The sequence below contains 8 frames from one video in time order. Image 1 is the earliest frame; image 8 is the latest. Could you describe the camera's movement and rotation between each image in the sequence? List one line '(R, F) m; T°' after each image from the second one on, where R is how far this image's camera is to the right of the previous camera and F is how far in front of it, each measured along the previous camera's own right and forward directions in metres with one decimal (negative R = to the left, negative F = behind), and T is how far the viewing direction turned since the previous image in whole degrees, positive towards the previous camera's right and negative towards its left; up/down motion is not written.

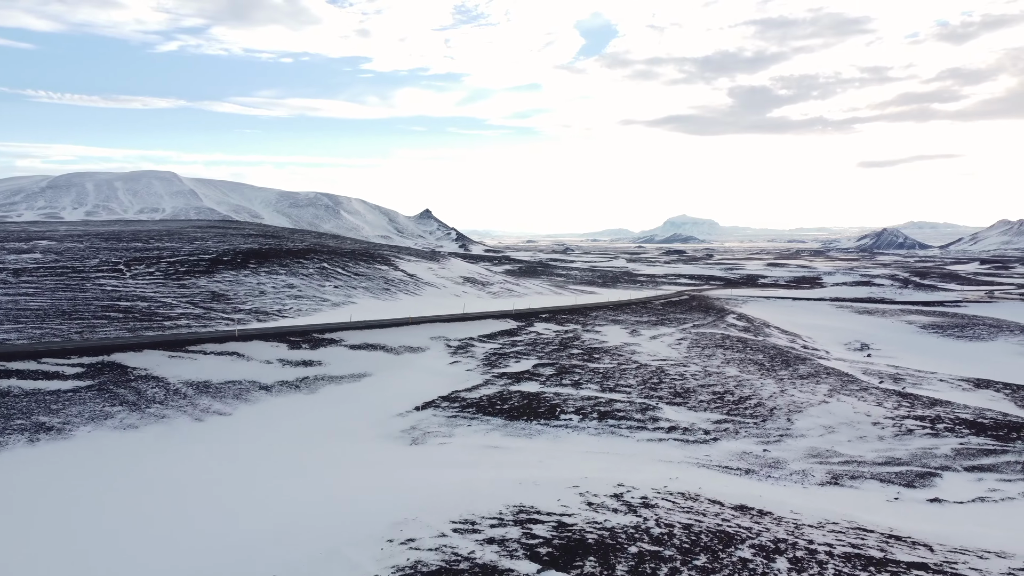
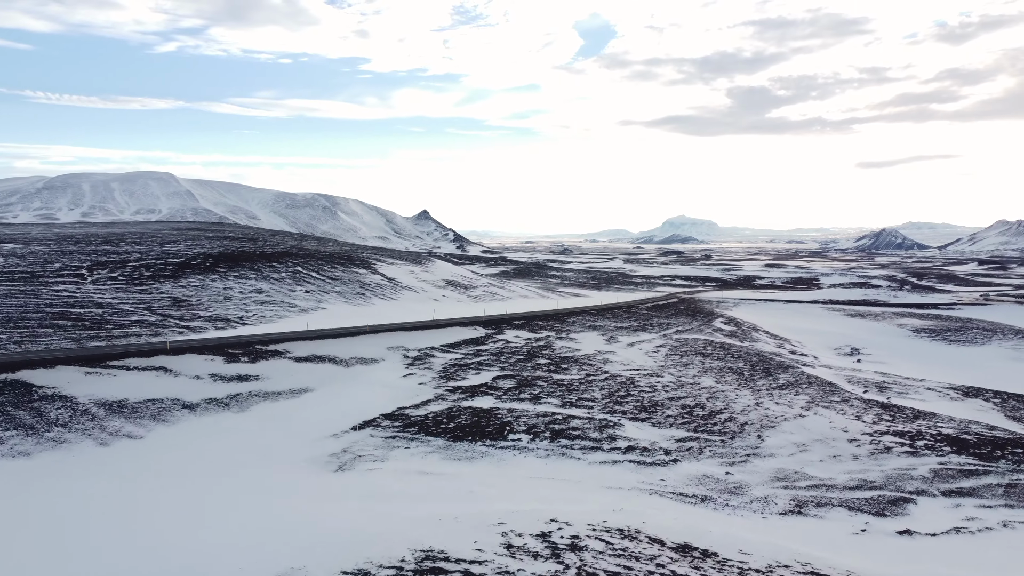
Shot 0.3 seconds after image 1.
(+1.0, +1.0) m; 0°
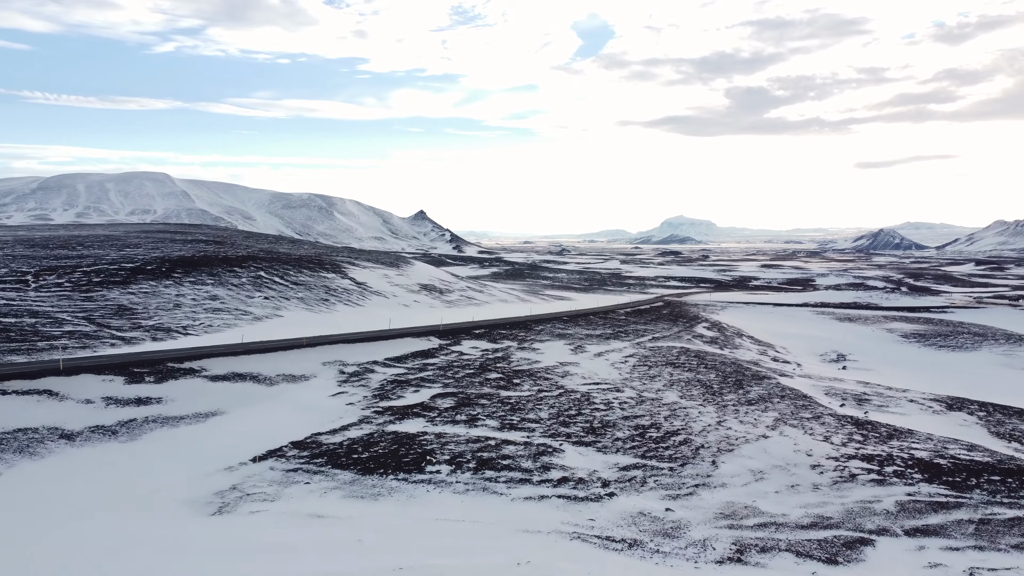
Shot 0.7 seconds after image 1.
(+1.4, +1.4) m; 0°
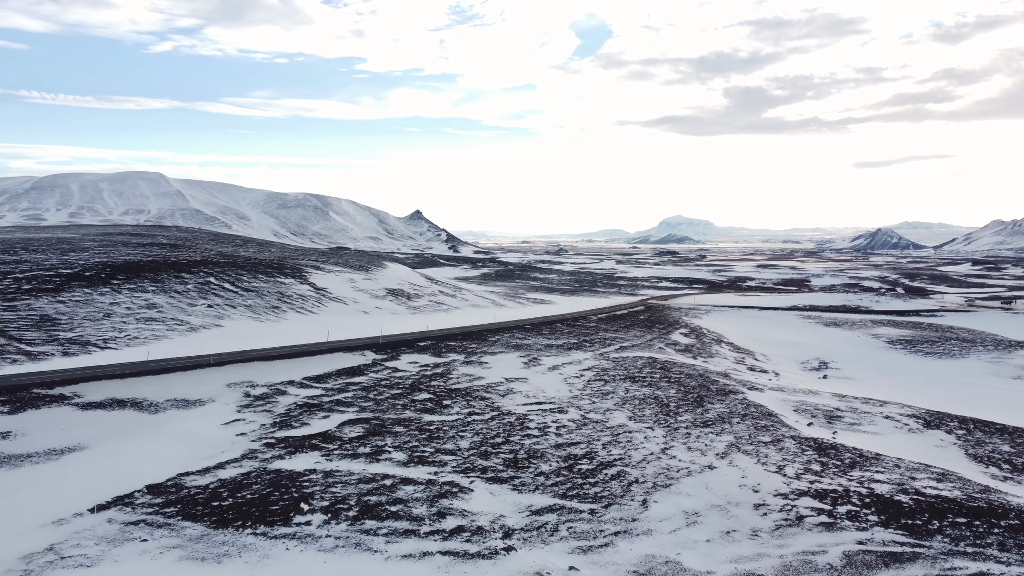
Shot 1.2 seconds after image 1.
(+1.7, +1.7) m; 0°
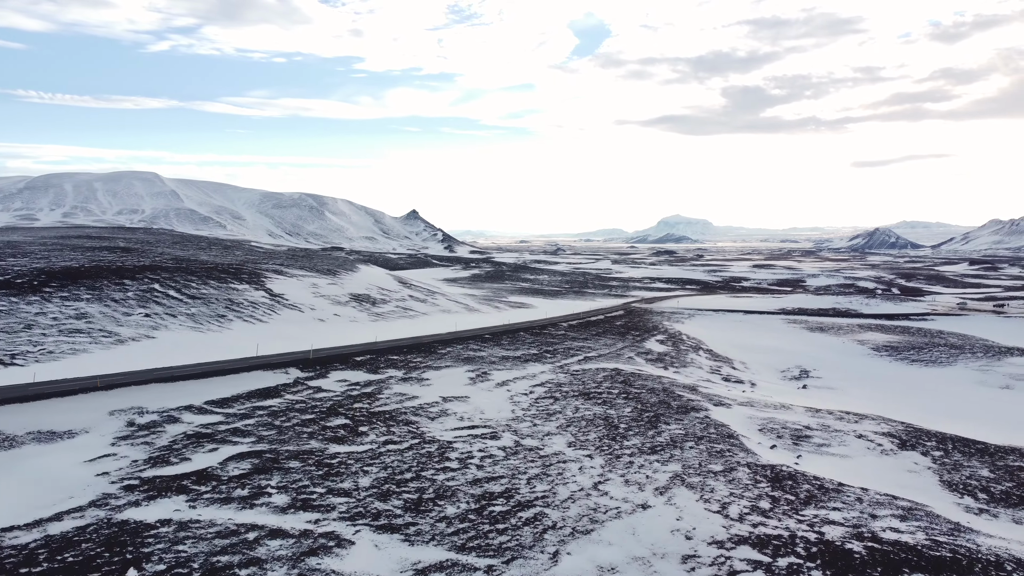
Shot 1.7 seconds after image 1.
(+1.7, +1.7) m; 0°
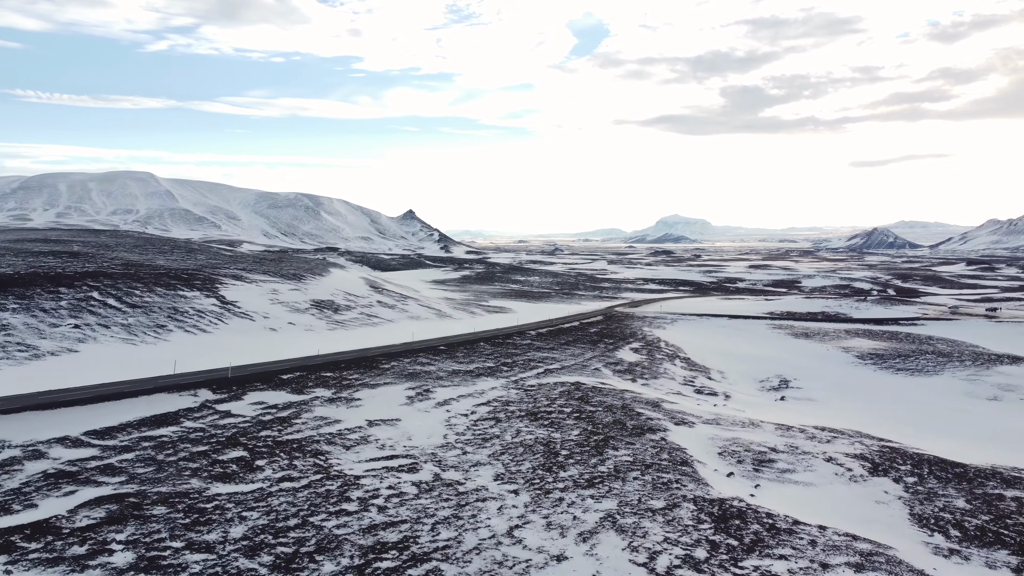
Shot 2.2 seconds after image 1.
(+1.7, +1.7) m; 0°
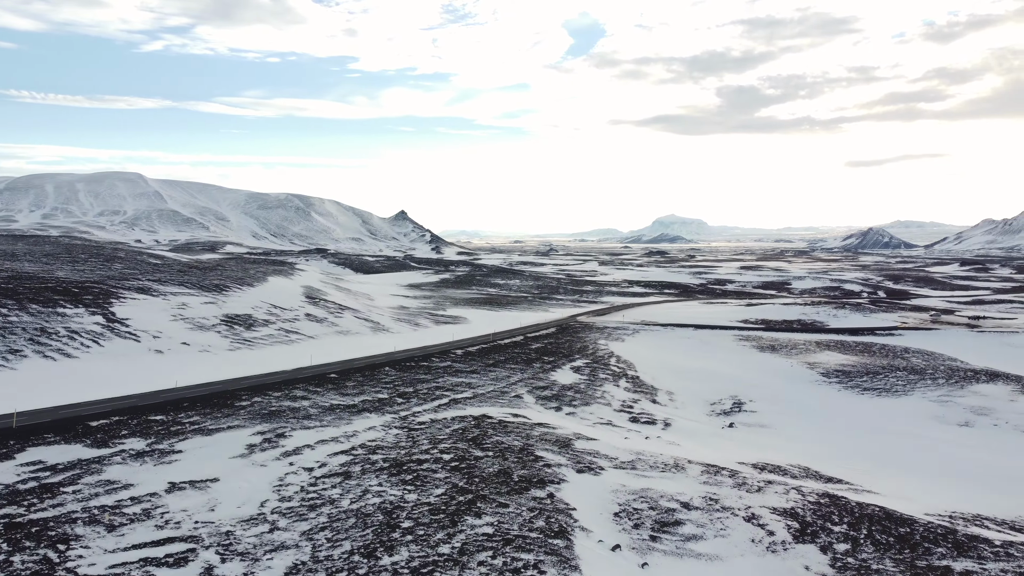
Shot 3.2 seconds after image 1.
(+3.4, +3.4) m; 0°
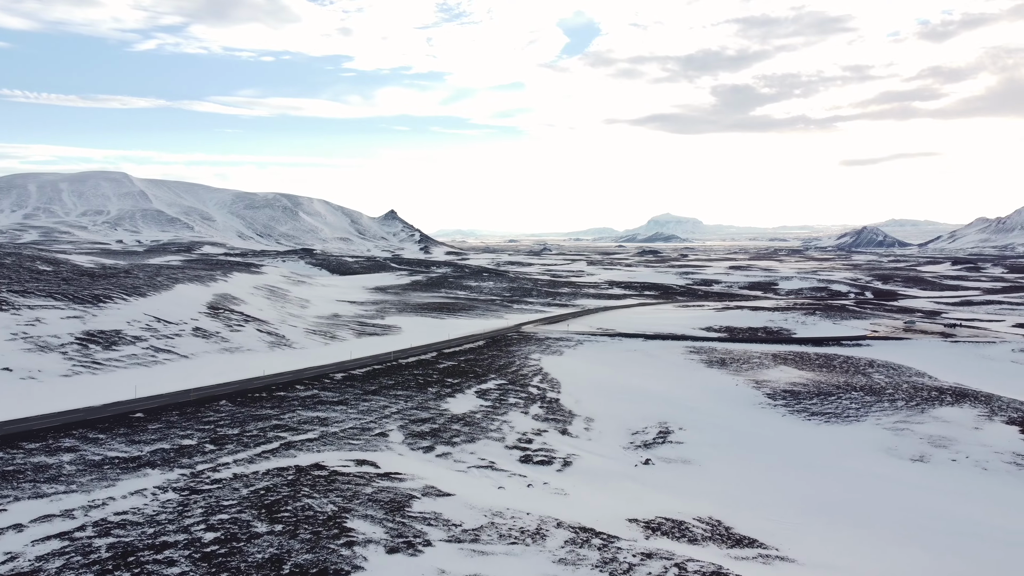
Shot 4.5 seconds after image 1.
(+4.3, +4.5) m; 0°
